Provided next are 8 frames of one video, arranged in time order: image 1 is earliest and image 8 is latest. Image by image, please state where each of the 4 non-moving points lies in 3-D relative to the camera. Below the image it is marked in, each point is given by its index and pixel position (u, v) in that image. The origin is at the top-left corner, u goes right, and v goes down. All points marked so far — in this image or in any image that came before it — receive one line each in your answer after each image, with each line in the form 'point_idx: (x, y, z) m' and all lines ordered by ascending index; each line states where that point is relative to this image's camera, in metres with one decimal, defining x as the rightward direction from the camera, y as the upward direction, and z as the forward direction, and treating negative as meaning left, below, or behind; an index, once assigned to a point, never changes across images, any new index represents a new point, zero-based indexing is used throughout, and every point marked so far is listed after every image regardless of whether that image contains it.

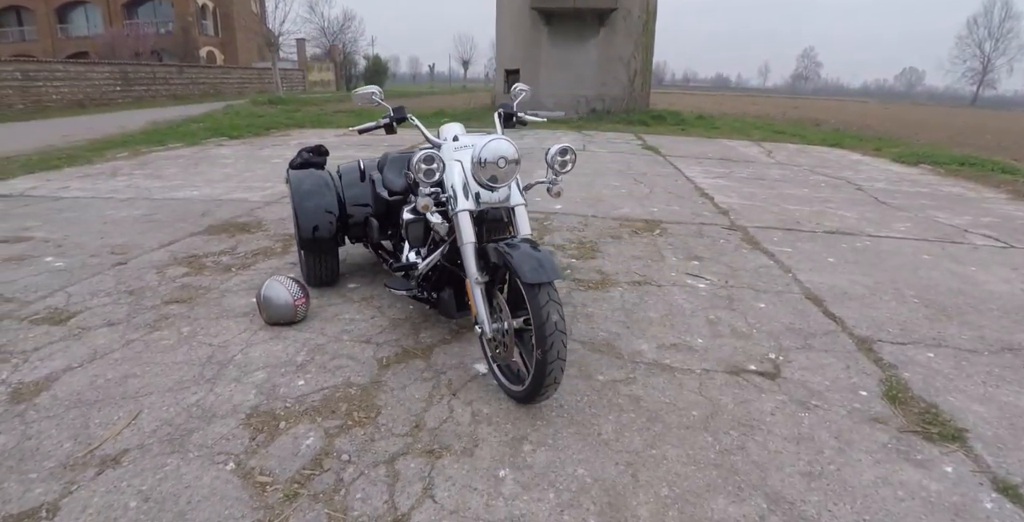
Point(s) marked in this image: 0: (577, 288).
0: (+0.4, -0.2, +3.9) m
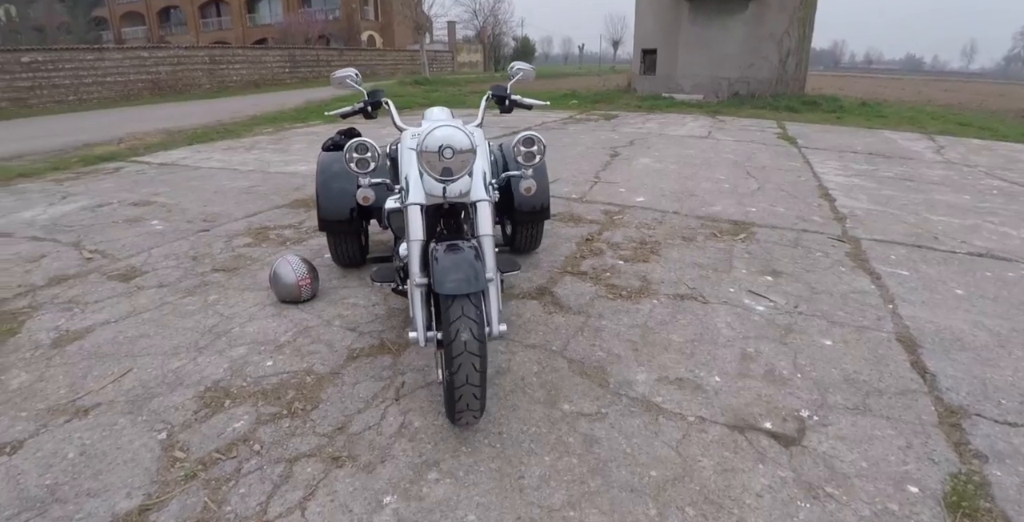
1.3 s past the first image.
0: (+0.6, -0.2, +3.4) m
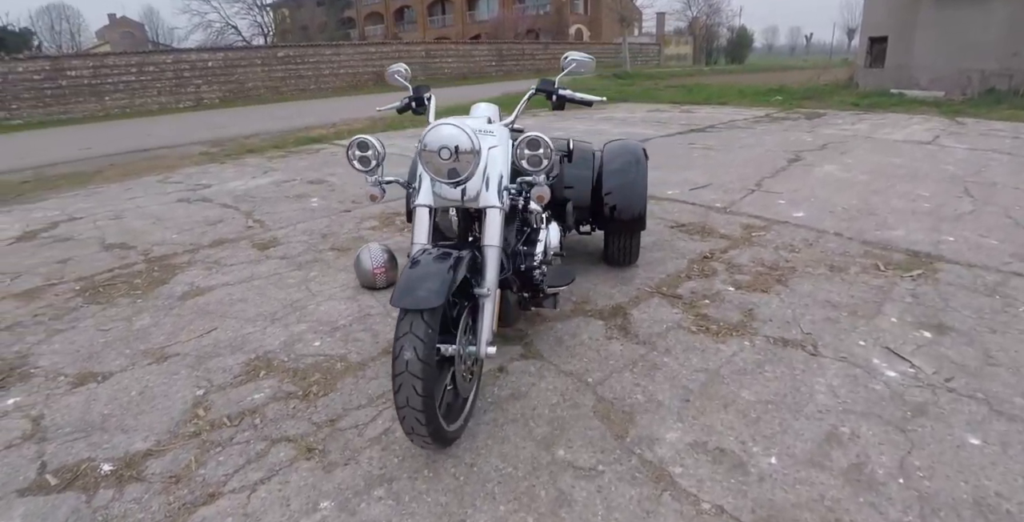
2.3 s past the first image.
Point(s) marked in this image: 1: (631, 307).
0: (+0.9, -0.3, +2.9) m
1: (+0.6, -0.2, +3.1) m
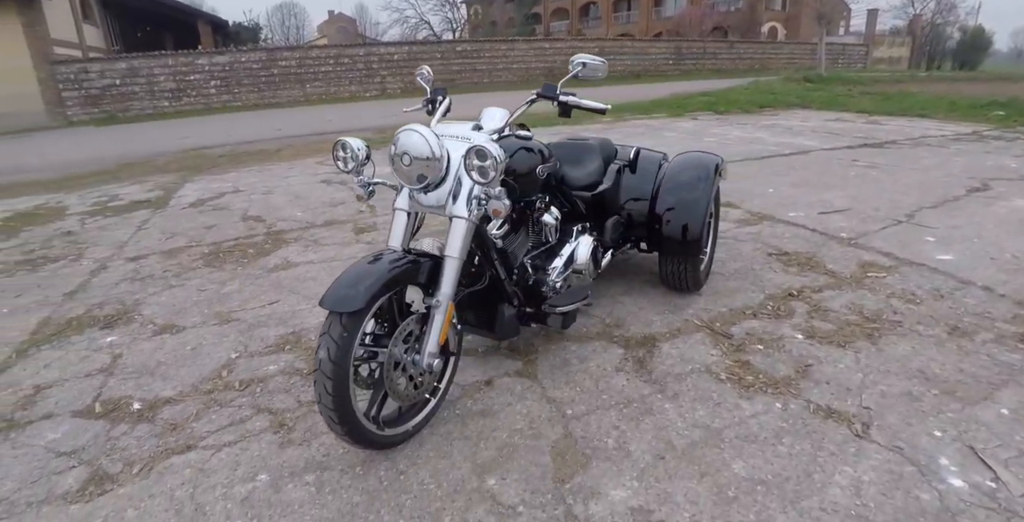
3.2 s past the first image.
0: (+0.9, -0.5, +2.5) m
1: (+0.7, -0.4, +2.8) m
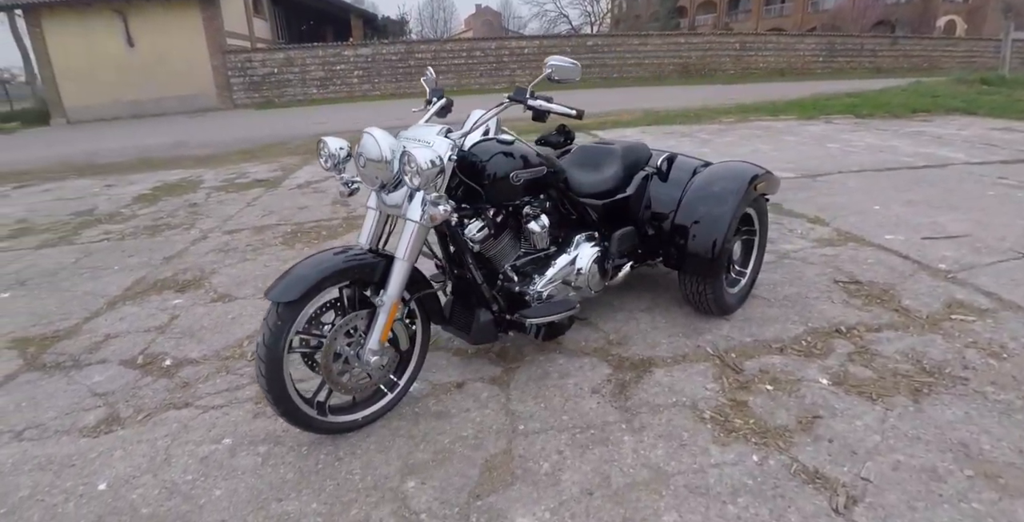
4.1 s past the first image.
0: (+0.7, -0.6, +2.2) m
1: (+0.7, -0.5, +2.6) m
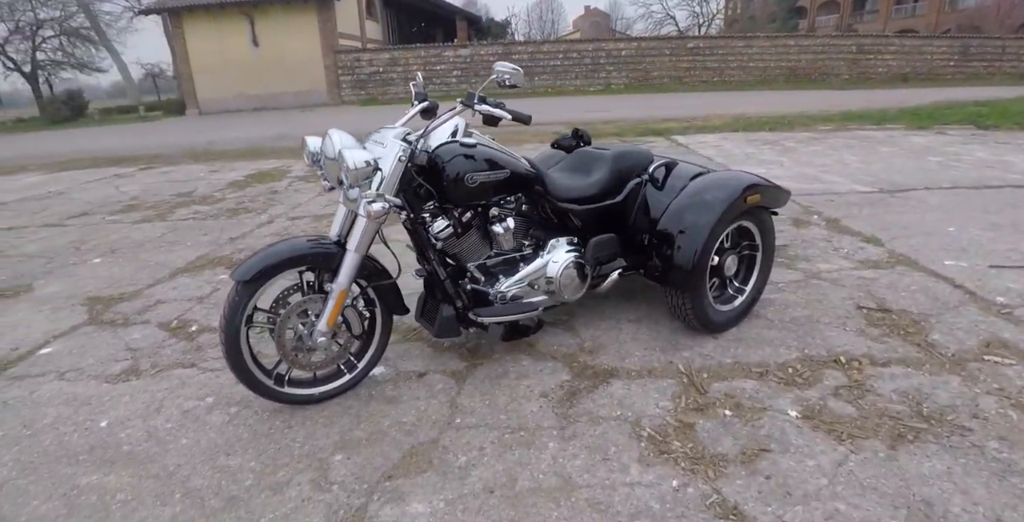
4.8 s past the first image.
0: (+0.5, -0.6, +2.2) m
1: (+0.5, -0.5, +2.5) m
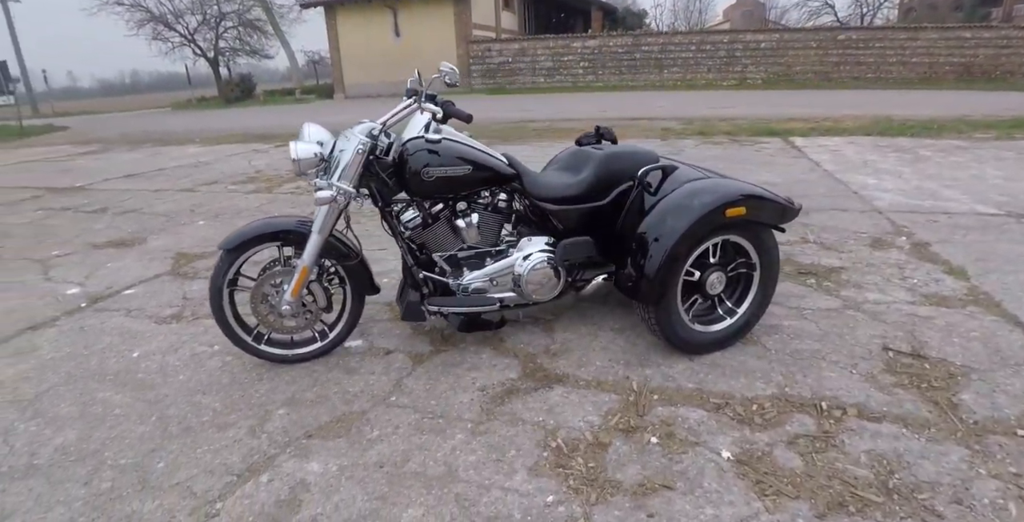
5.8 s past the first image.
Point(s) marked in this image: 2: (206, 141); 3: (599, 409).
0: (+0.2, -0.7, +2.1) m
1: (+0.2, -0.5, +2.4) m
2: (-4.3, +1.7, +8.2) m
3: (+0.3, -0.6, +2.3) m
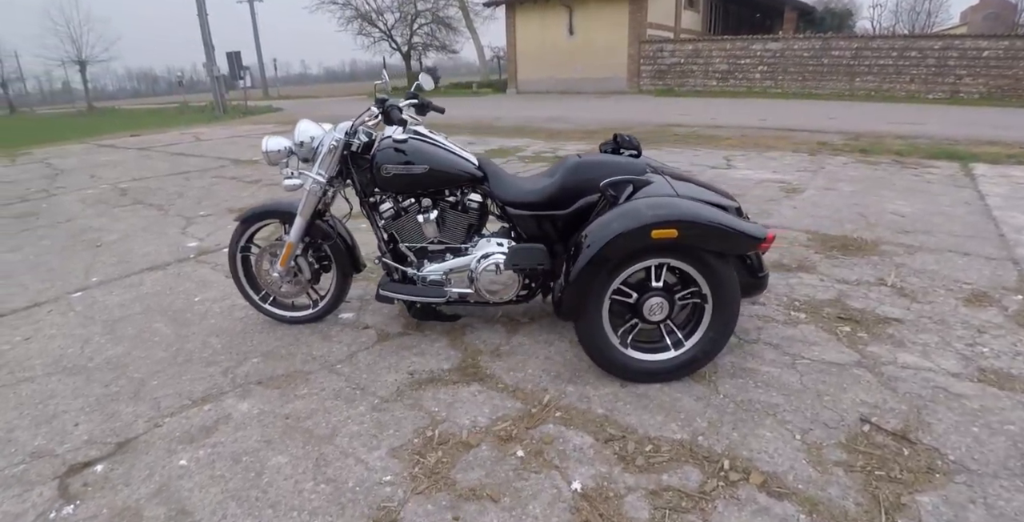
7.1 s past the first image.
0: (-0.3, -0.7, +2.2) m
1: (-0.1, -0.5, +2.5) m
2: (-2.1, +2.2, +9.4) m
3: (-0.1, -0.6, +2.3) m
